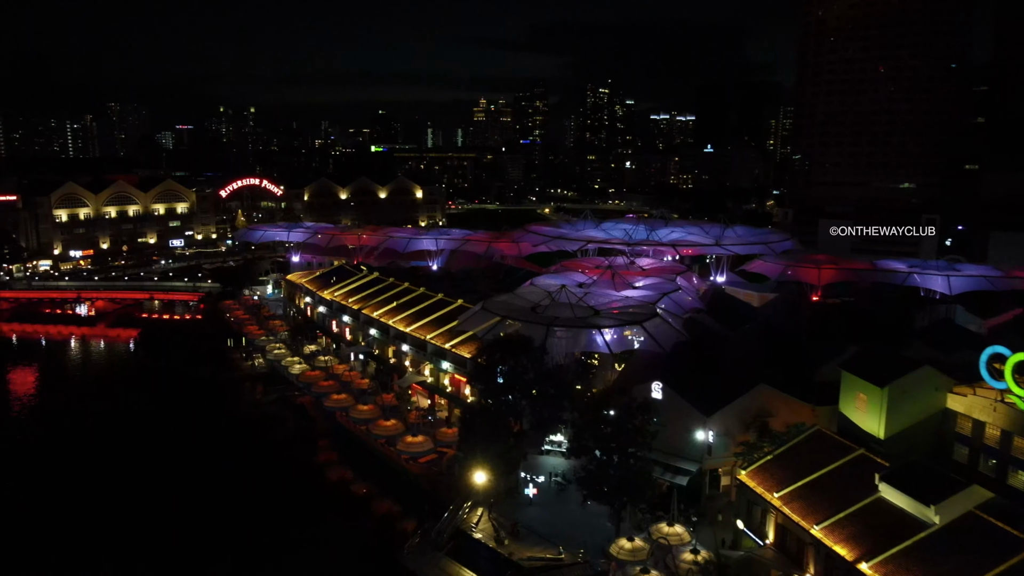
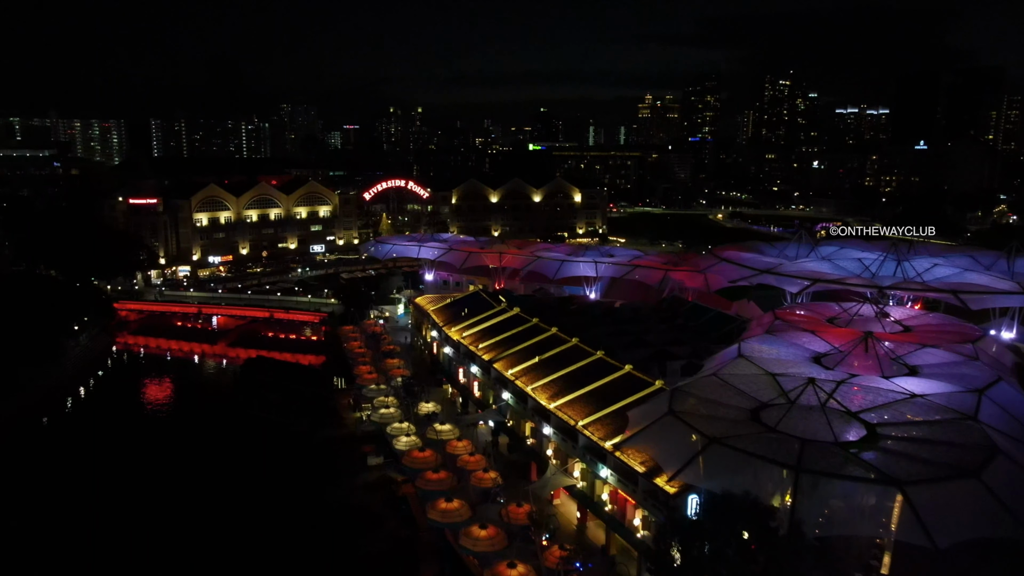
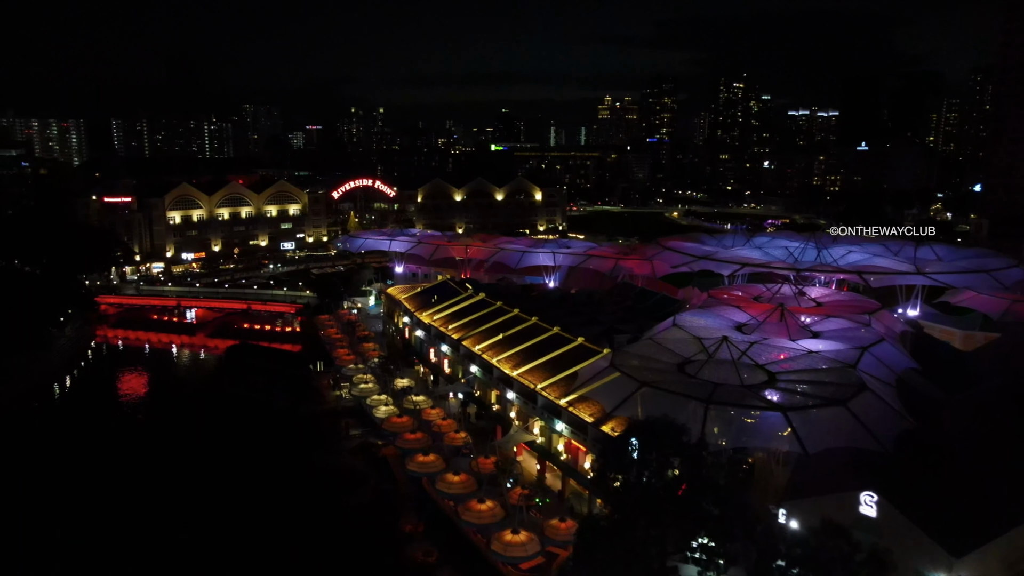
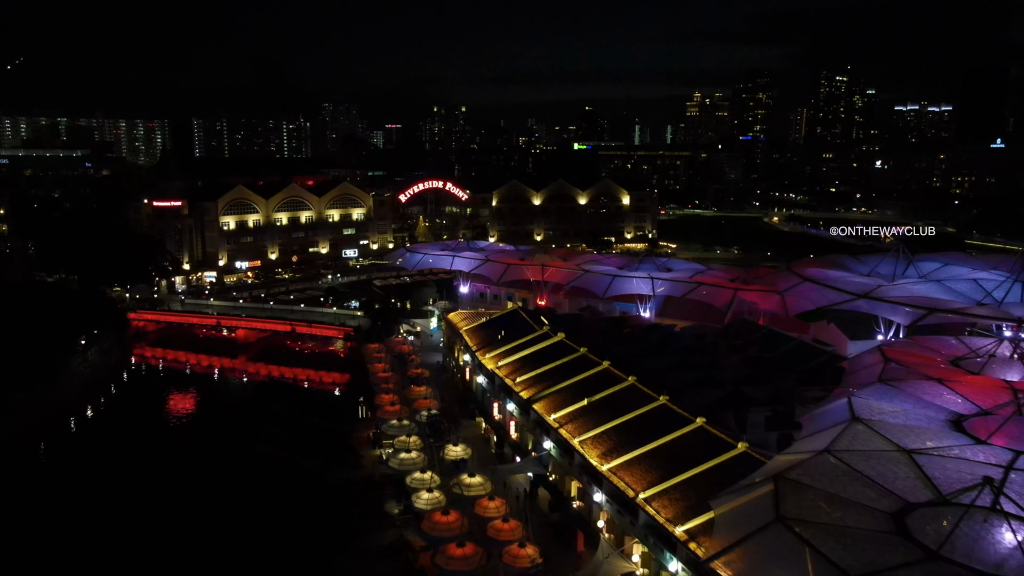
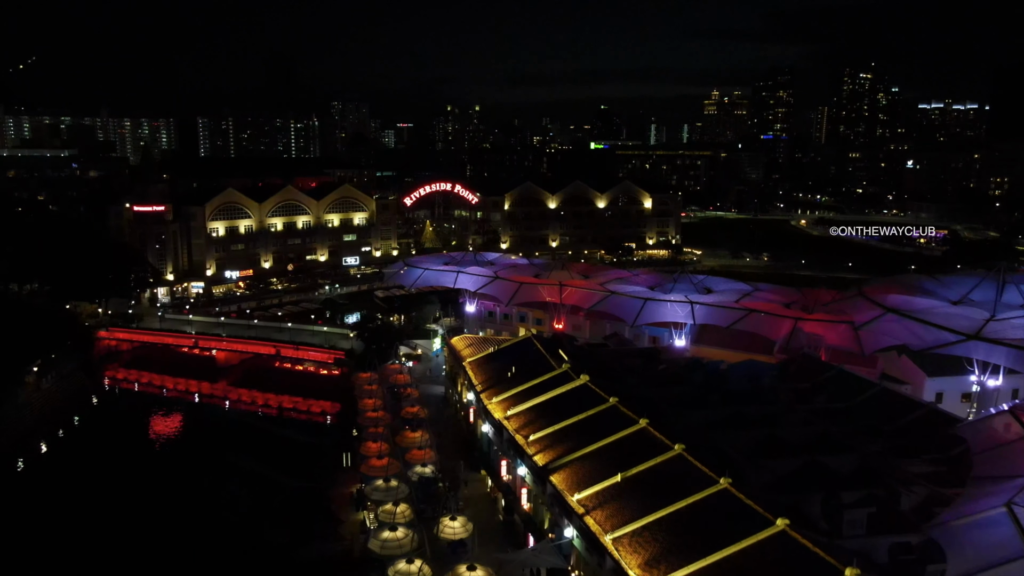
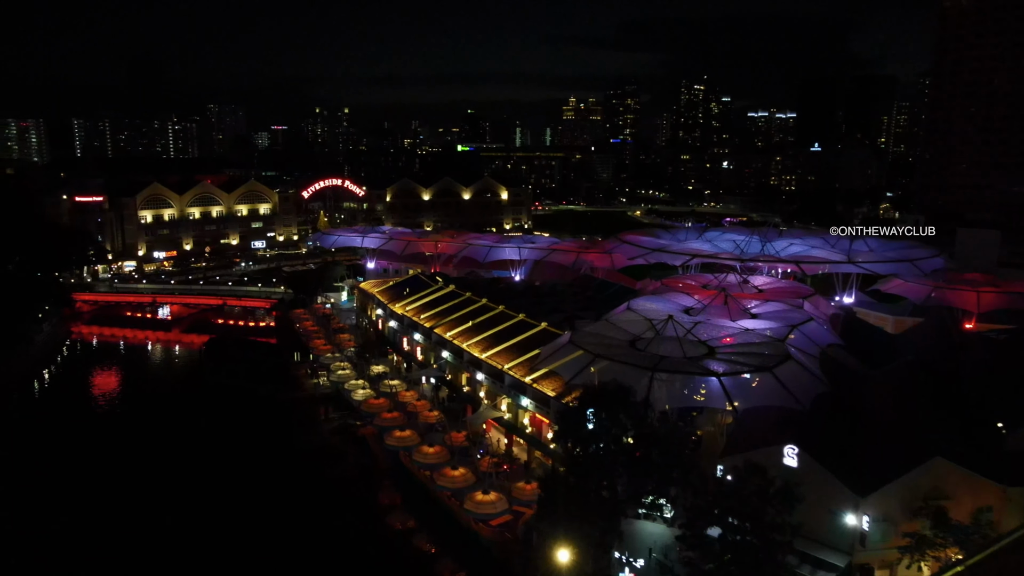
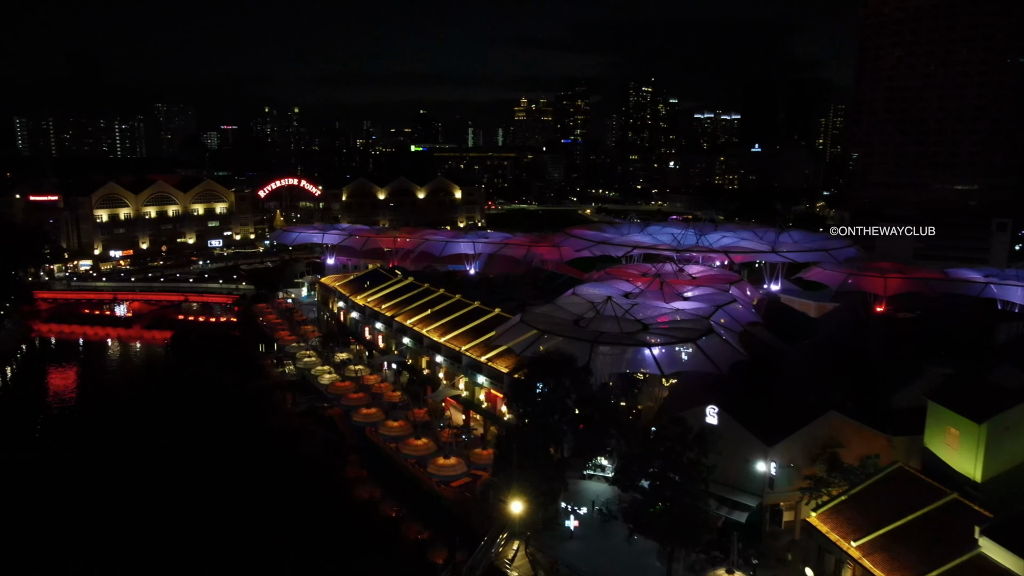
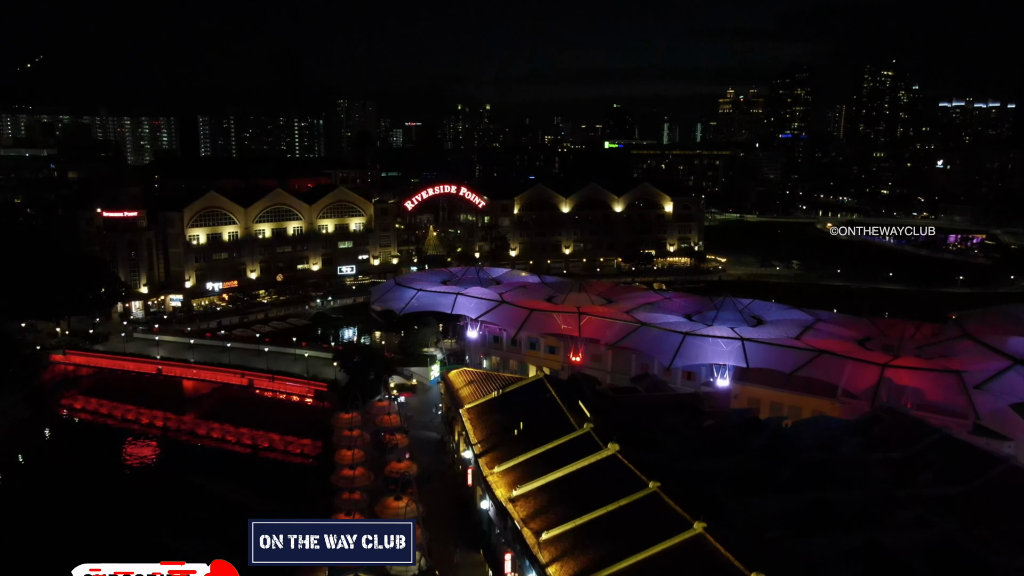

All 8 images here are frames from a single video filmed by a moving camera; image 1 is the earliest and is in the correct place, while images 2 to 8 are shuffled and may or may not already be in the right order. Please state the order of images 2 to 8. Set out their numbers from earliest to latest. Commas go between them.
7, 6, 3, 2, 4, 5, 8
